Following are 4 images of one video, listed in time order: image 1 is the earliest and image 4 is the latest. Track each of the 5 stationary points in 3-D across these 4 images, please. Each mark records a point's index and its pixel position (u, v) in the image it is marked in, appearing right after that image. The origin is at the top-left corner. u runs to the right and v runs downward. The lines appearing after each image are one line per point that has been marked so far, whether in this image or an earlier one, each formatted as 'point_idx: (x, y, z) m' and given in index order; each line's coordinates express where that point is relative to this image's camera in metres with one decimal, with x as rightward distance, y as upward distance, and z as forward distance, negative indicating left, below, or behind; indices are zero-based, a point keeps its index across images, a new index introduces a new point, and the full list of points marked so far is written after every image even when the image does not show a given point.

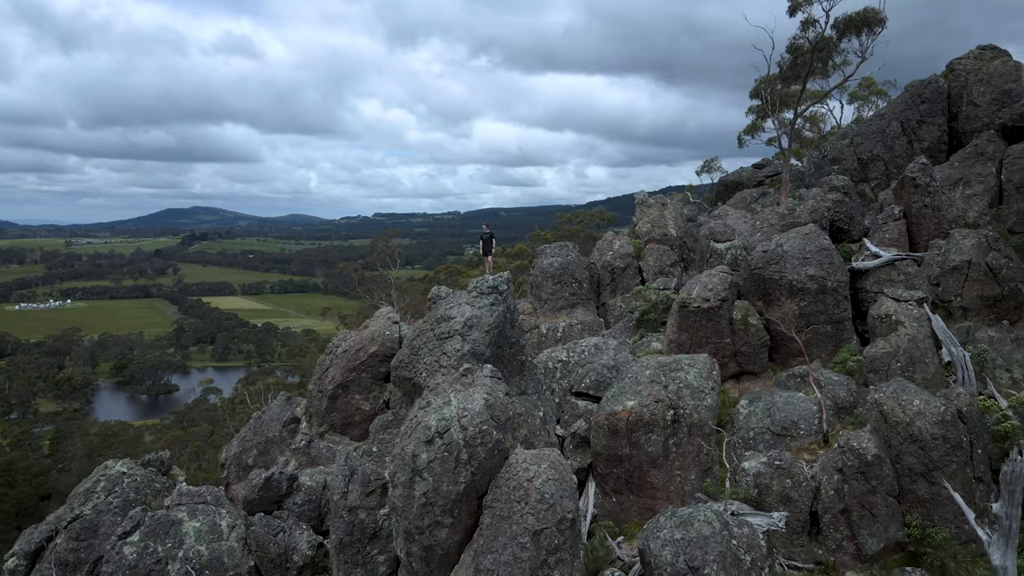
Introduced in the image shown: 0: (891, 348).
0: (+9.4, -1.5, +18.2) m
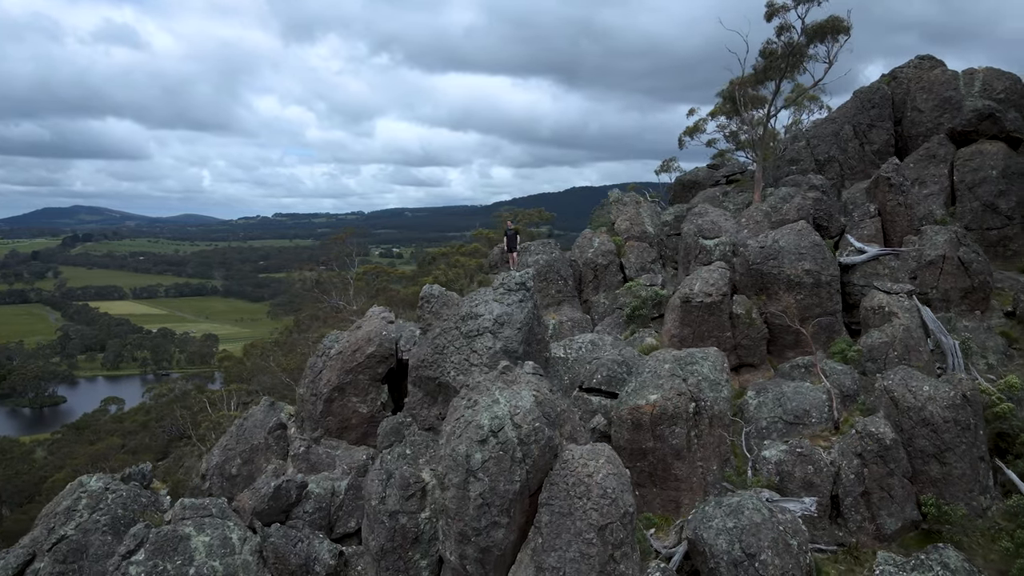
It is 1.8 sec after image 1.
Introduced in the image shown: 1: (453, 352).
0: (+9.8, -1.3, +19.2) m
1: (-1.3, -1.5, +16.8) m
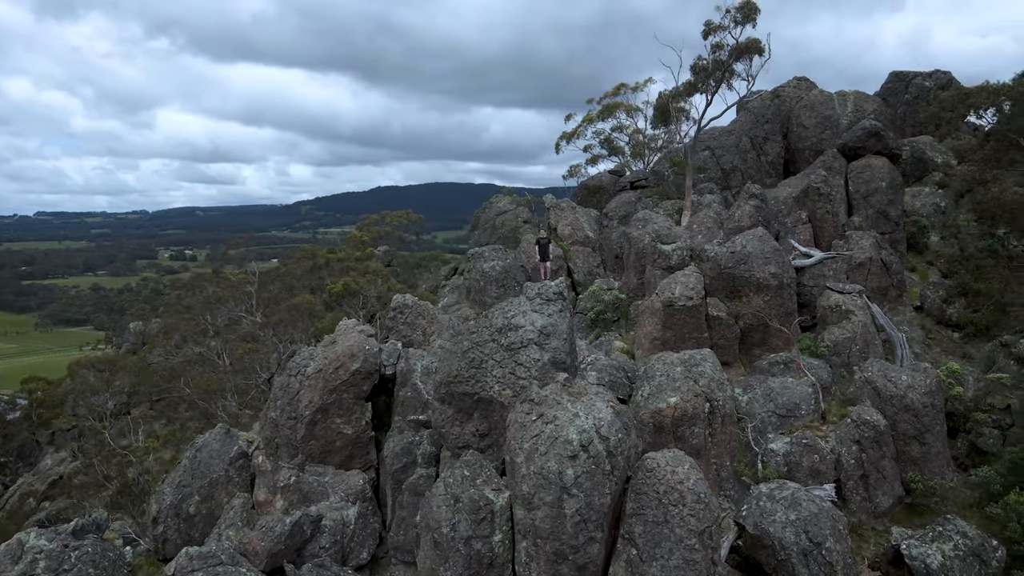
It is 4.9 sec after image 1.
0: (+9.8, -1.3, +21.4) m
1: (-0.4, -1.7, +16.3) m
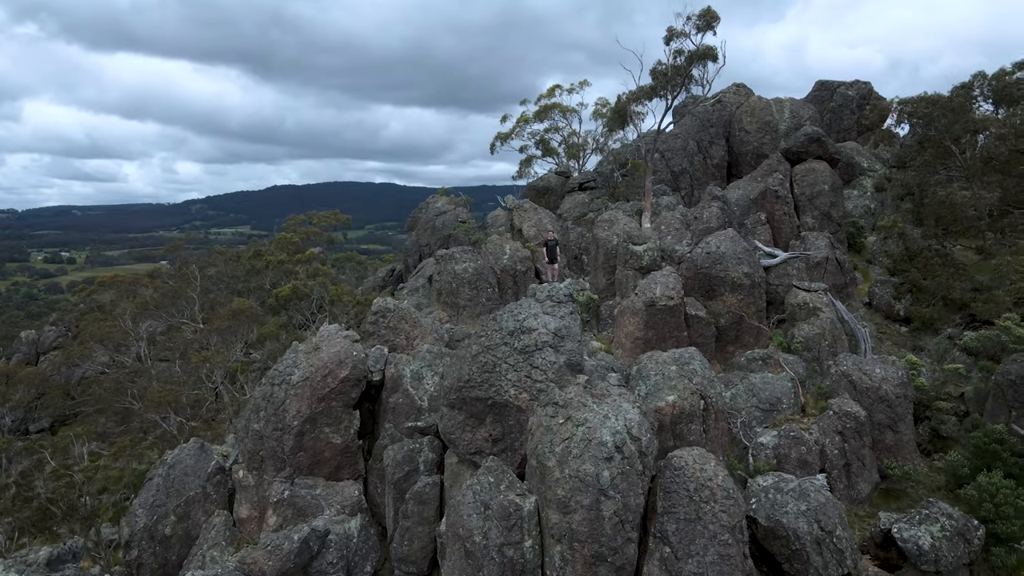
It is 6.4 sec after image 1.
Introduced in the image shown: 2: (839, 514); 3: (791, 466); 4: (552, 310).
0: (+9.4, -1.3, +22.4) m
1: (-0.1, -1.8, +16.1) m
2: (+6.9, -4.8, +15.7) m
3: (+7.2, -4.6, +19.0) m
4: (+0.8, -0.5, +16.8) m
